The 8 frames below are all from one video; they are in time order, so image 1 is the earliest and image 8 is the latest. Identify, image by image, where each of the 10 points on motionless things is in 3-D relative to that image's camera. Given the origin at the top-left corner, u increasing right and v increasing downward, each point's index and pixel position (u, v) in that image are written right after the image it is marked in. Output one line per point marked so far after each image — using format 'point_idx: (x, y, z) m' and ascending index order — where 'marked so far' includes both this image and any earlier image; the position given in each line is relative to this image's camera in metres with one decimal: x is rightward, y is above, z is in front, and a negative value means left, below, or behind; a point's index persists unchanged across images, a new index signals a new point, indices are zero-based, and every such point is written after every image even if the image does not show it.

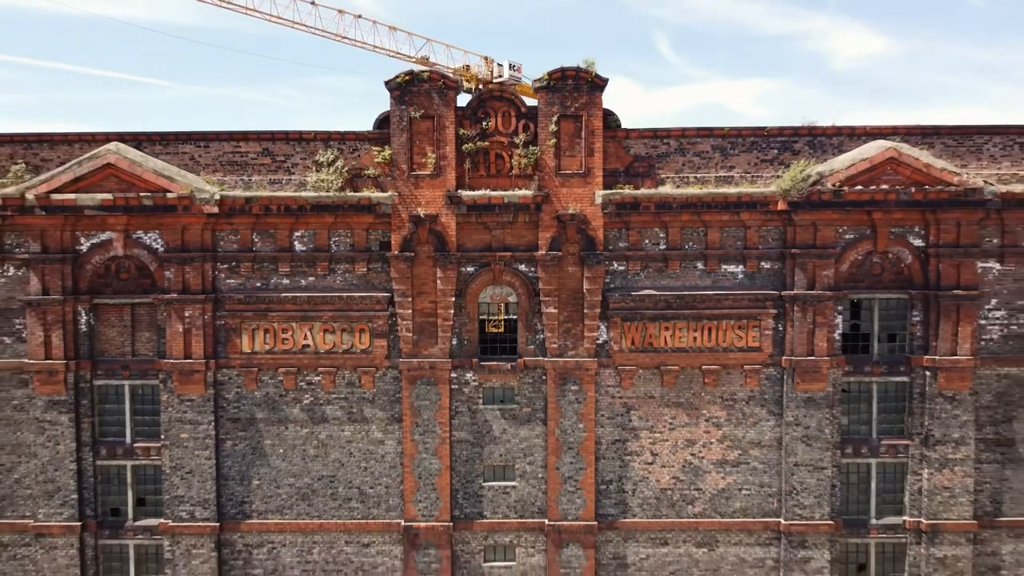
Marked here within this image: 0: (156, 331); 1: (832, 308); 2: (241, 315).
0: (-7.0, -0.8, +11.9) m
1: (+6.1, -0.4, +11.5) m
2: (-5.3, -0.5, +11.8) m
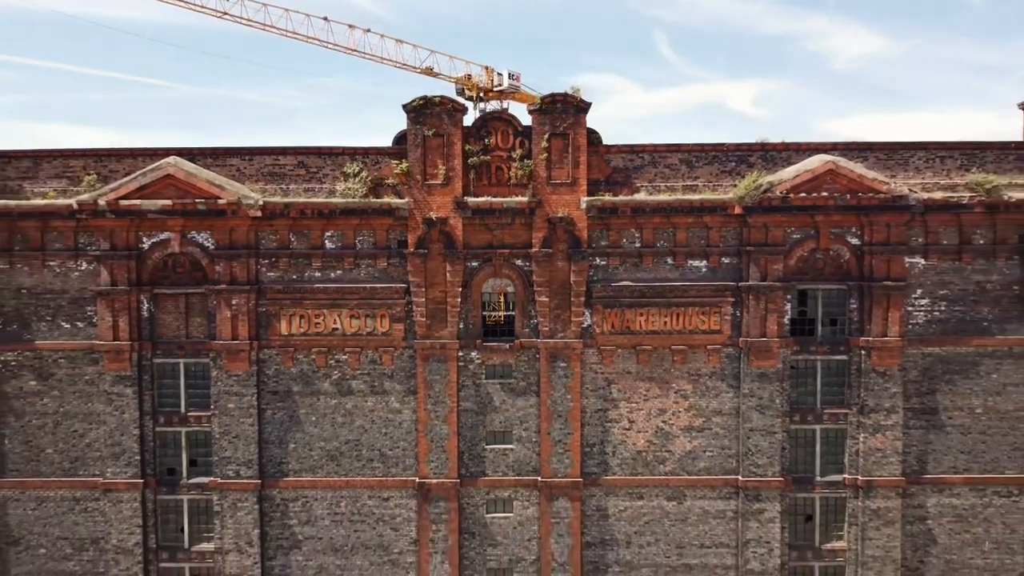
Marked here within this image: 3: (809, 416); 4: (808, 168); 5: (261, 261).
0: (-7.1, -0.6, +14.0) m
1: (+6.1, -0.2, +13.6) m
2: (-5.3, -0.3, +13.9) m
3: (+6.9, -2.9, +14.0) m
4: (+6.6, +2.7, +13.5) m
5: (-5.8, +0.6, +13.9) m
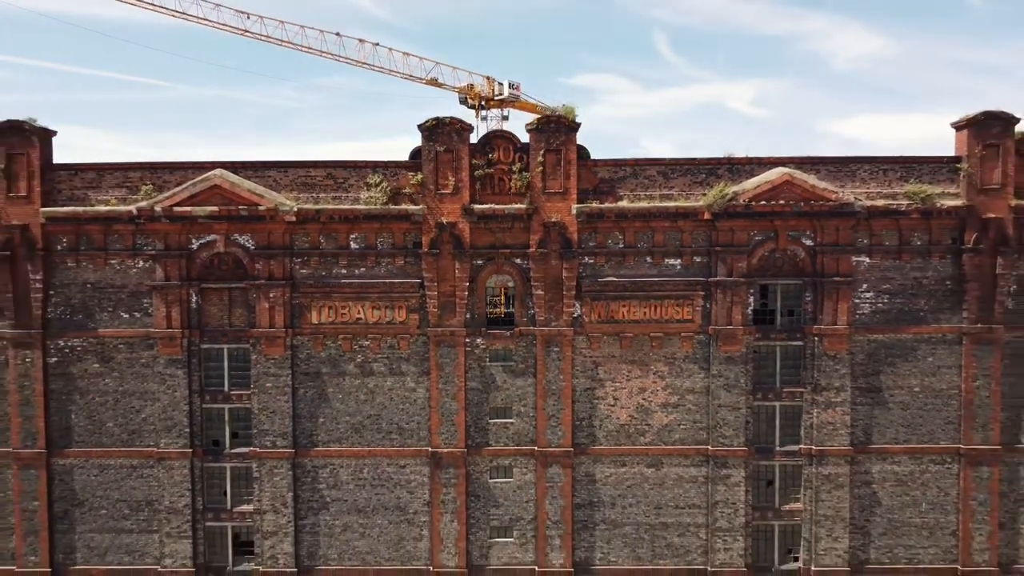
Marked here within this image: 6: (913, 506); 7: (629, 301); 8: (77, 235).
0: (-7.1, -0.5, +16.2) m
1: (+6.1, -0.1, +15.7) m
2: (-5.3, -0.2, +16.0) m
3: (+6.9, -2.8, +16.1) m
4: (+6.6, +2.8, +15.7) m
5: (-5.8, +0.7, +16.0) m
6: (+10.8, -5.9, +16.2) m
7: (+3.1, -0.3, +15.9) m
8: (-11.6, +1.4, +16.0) m
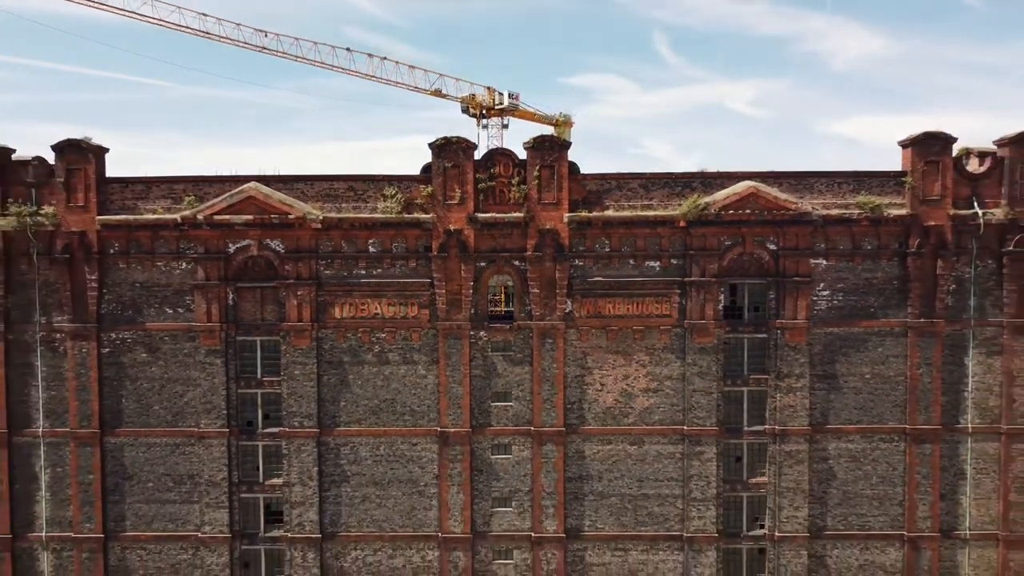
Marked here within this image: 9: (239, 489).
0: (-7.1, -0.5, +18.3) m
1: (+6.0, 0.0, +17.9) m
2: (-5.3, -0.2, +18.2) m
3: (+6.9, -2.8, +18.3) m
4: (+6.6, +2.8, +17.8) m
5: (-5.8, +0.8, +18.2) m
6: (+10.7, -5.8, +18.4) m
7: (+3.0, -0.3, +18.0) m
8: (-11.6, +1.4, +18.2) m
9: (-8.4, -6.2, +18.6) m
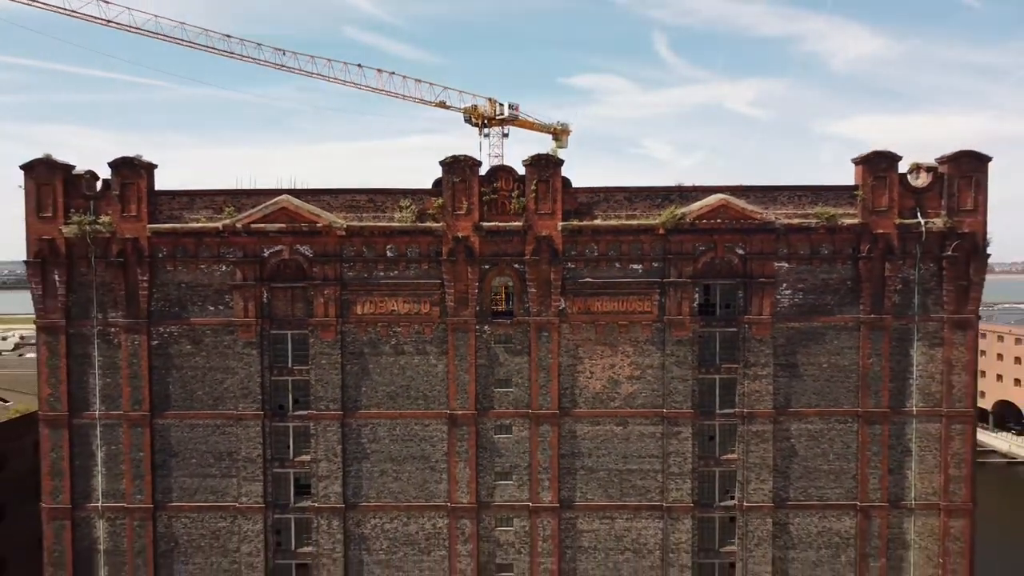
0: (-7.1, -0.5, +20.8) m
1: (+6.1, 0.0, +20.4) m
2: (-5.3, -0.1, +20.7) m
3: (+6.9, -2.8, +20.8) m
4: (+6.6, +2.9, +20.4) m
5: (-5.8, +0.8, +20.7) m
6: (+10.8, -5.8, +20.9) m
7: (+3.1, -0.3, +20.6) m
8: (-11.6, +1.5, +20.7) m
9: (-8.4, -6.2, +21.1) m
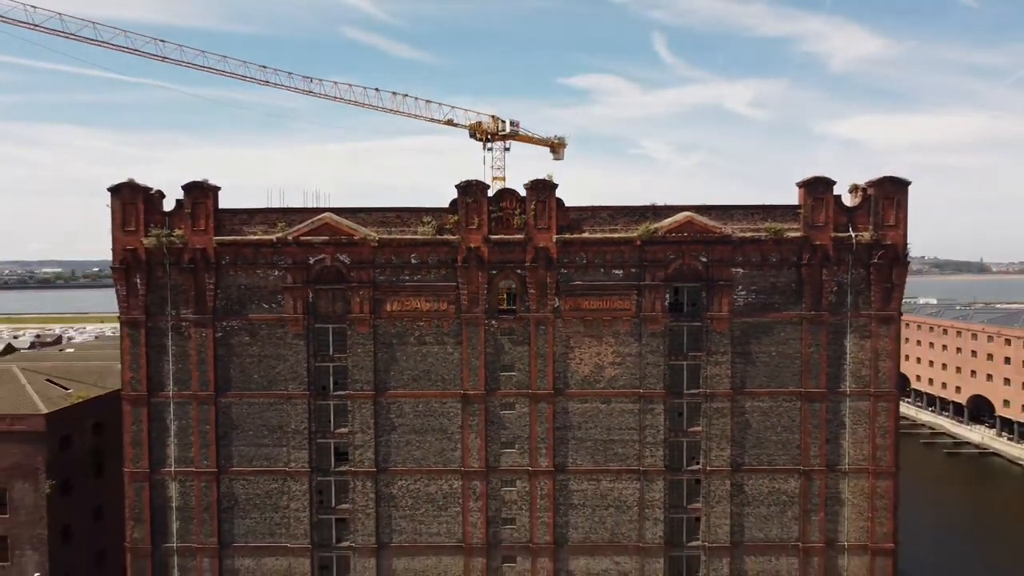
0: (-7.0, -0.5, +25.2) m
1: (+6.2, -0.1, +24.8) m
2: (-5.2, -0.2, +25.0) m
3: (+7.0, -2.8, +25.2) m
4: (+6.8, +2.8, +24.7) m
5: (-5.6, +0.7, +25.0) m
6: (+10.9, -5.9, +25.3) m
7: (+3.2, -0.4, +24.9) m
8: (-11.4, +1.4, +25.0) m
9: (-8.3, -6.2, +25.4) m
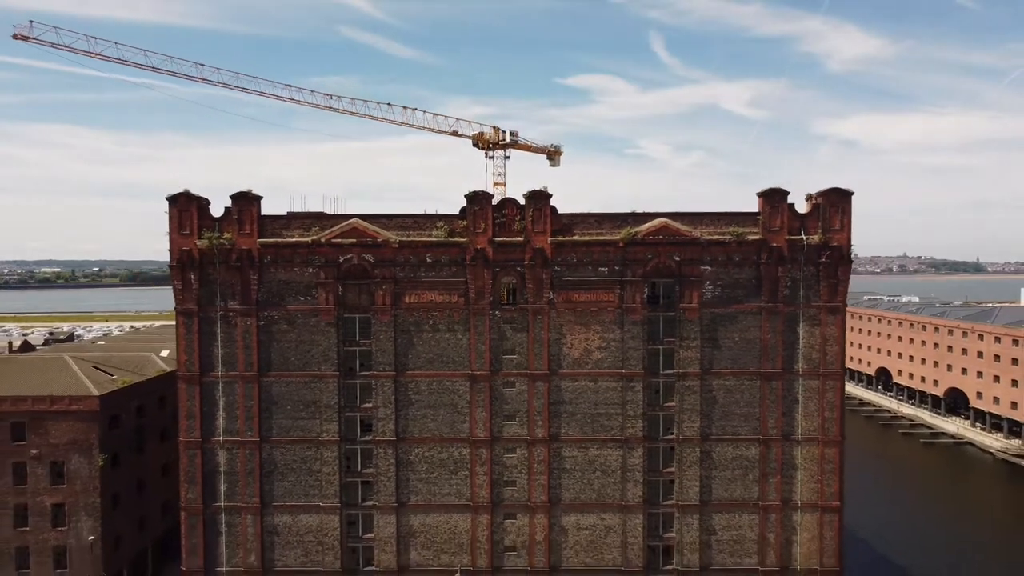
0: (-6.9, -0.3, +29.4) m
1: (+6.2, +0.2, +29.0) m
2: (-5.2, 0.0, +29.2) m
3: (+7.0, -2.6, +29.4) m
4: (+6.8, +3.0, +29.0) m
5: (-5.6, +1.0, +29.2) m
6: (+10.9, -5.6, +29.5) m
7: (+3.2, -0.1, +29.1) m
8: (-11.4, +1.6, +29.2) m
9: (-8.2, -6.0, +29.6) m
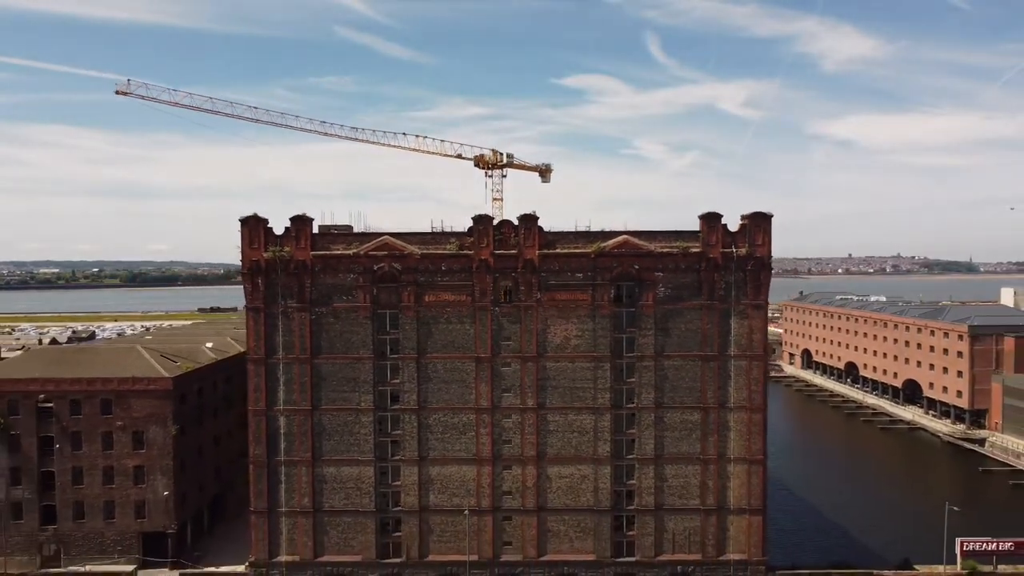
0: (-7.2, -0.4, +37.7) m
1: (+6.0, +0.1, +37.5) m
2: (-5.4, -0.1, +37.6) m
3: (+6.8, -2.7, +37.9) m
4: (+6.6, +2.9, +37.4) m
5: (-5.8, +0.9, +37.6) m
6: (+10.7, -5.7, +38.0) m
7: (+3.0, -0.2, +37.6) m
8: (-11.6, +1.5, +37.5) m
9: (-8.4, -6.1, +37.9) m
